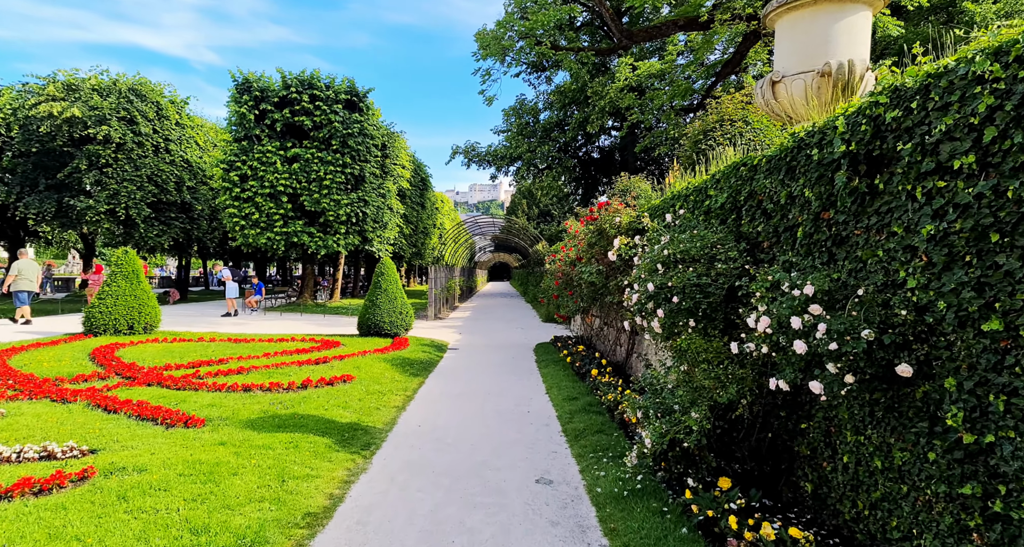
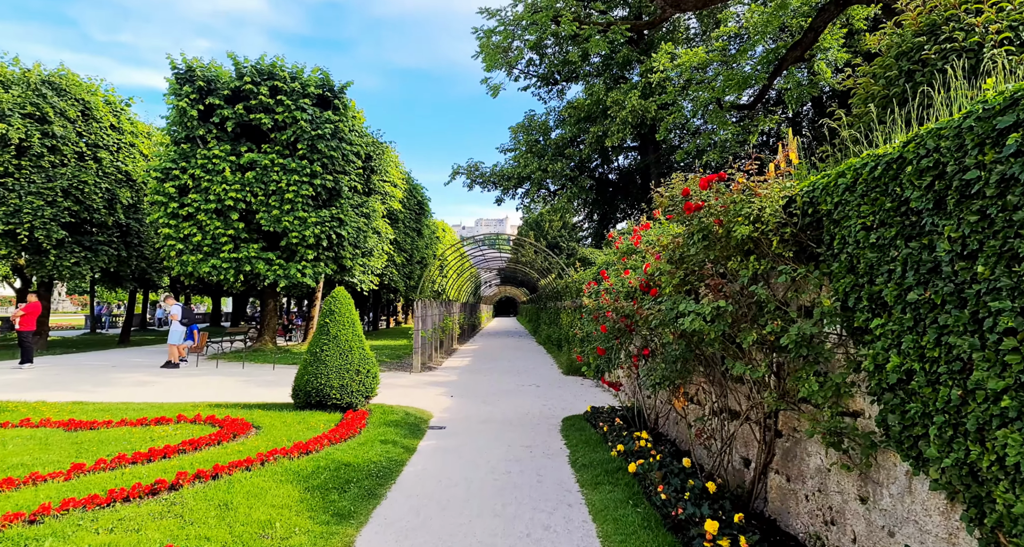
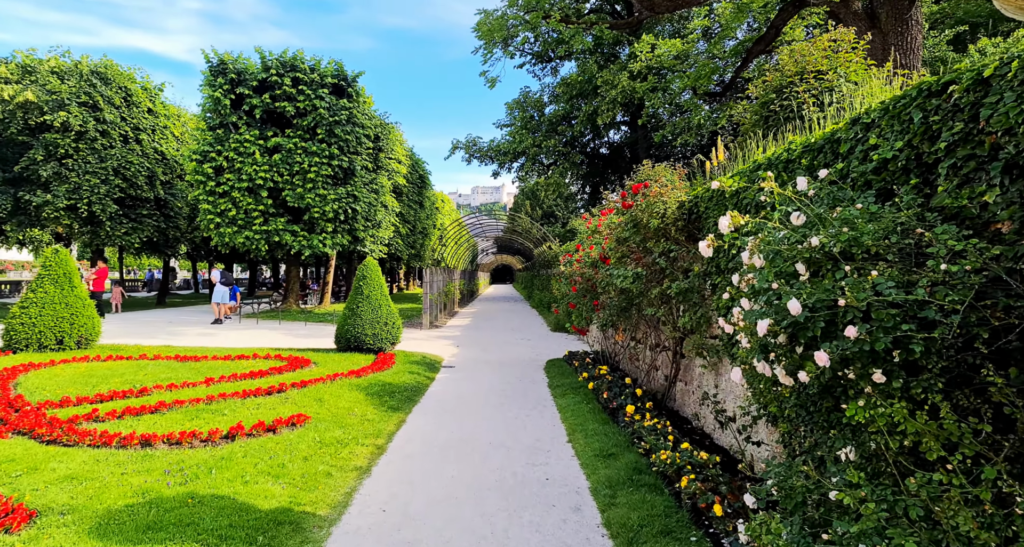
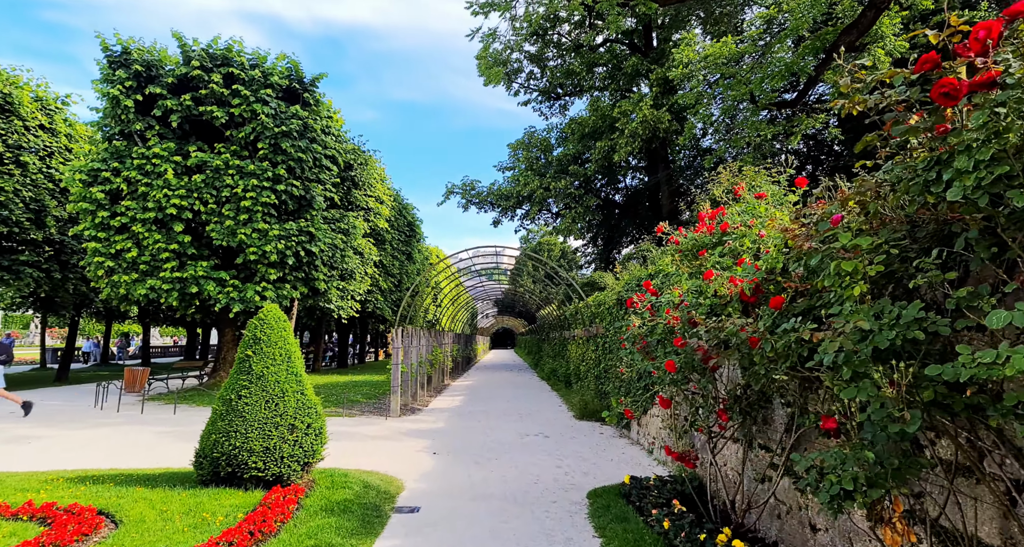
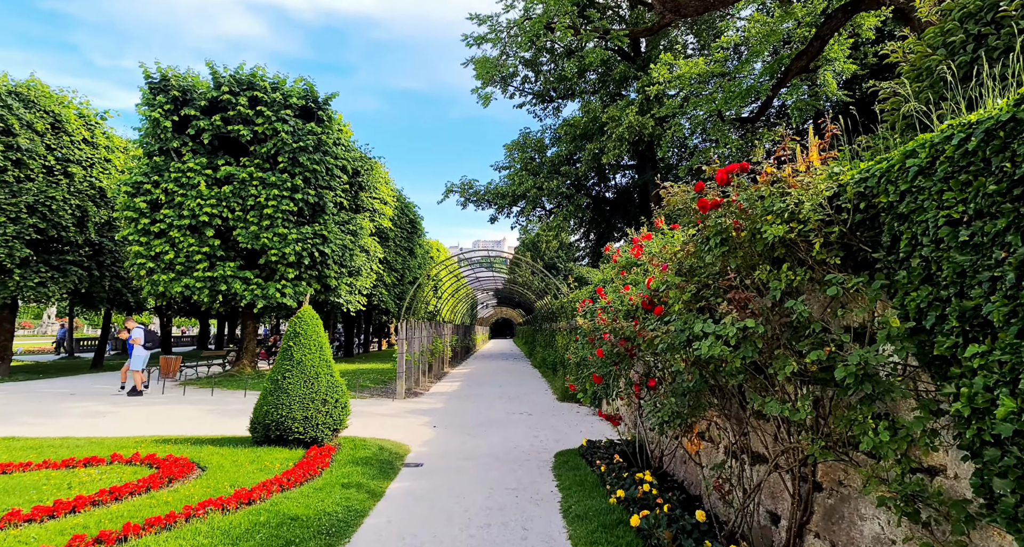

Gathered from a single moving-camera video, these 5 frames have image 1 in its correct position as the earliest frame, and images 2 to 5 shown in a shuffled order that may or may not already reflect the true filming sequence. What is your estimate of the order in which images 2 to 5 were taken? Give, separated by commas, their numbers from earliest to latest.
3, 2, 5, 4
